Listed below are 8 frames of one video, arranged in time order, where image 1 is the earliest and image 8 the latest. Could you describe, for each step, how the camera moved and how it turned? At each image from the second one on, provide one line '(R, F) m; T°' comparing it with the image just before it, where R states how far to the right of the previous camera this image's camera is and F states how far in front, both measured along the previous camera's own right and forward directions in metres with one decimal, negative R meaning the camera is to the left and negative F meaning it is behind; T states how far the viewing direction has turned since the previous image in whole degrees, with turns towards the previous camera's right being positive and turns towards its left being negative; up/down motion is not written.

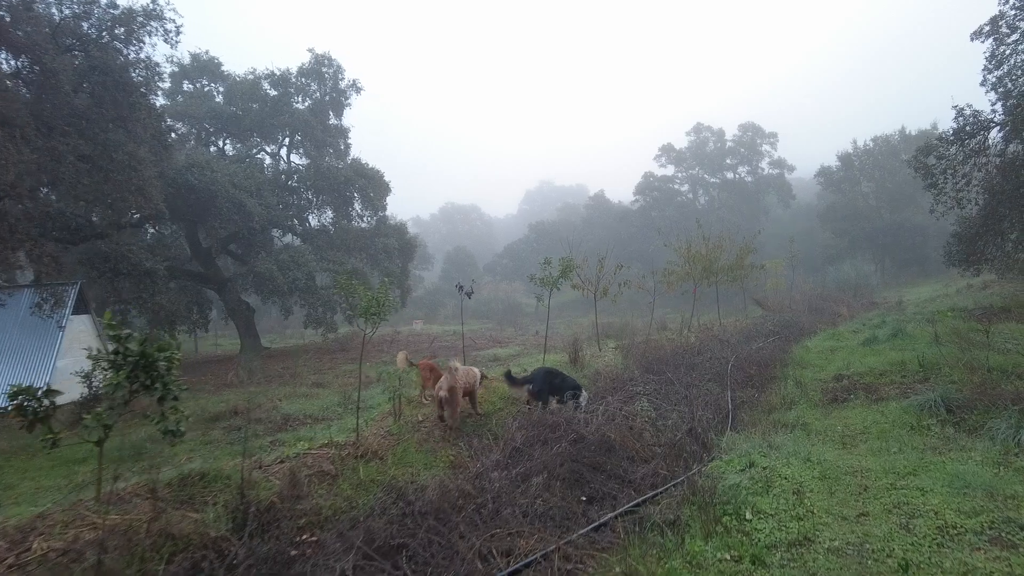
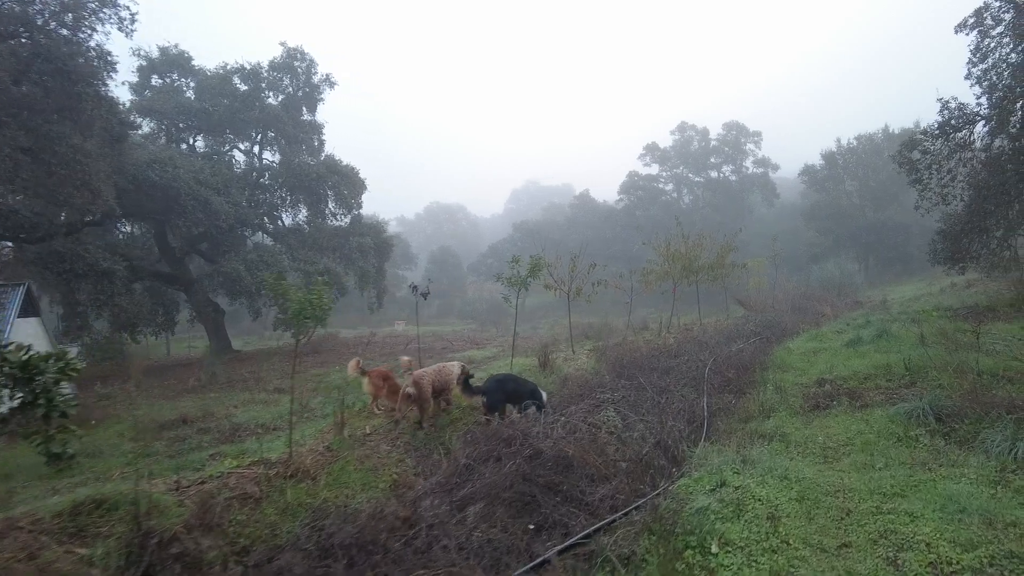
(+0.3, +0.5) m; +1°
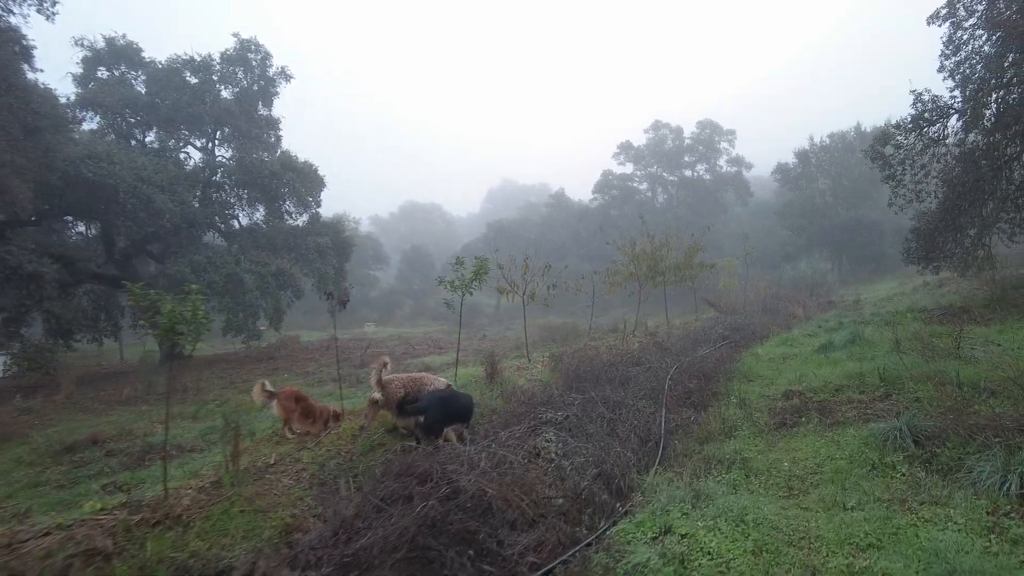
(+0.4, +0.7) m; +2°
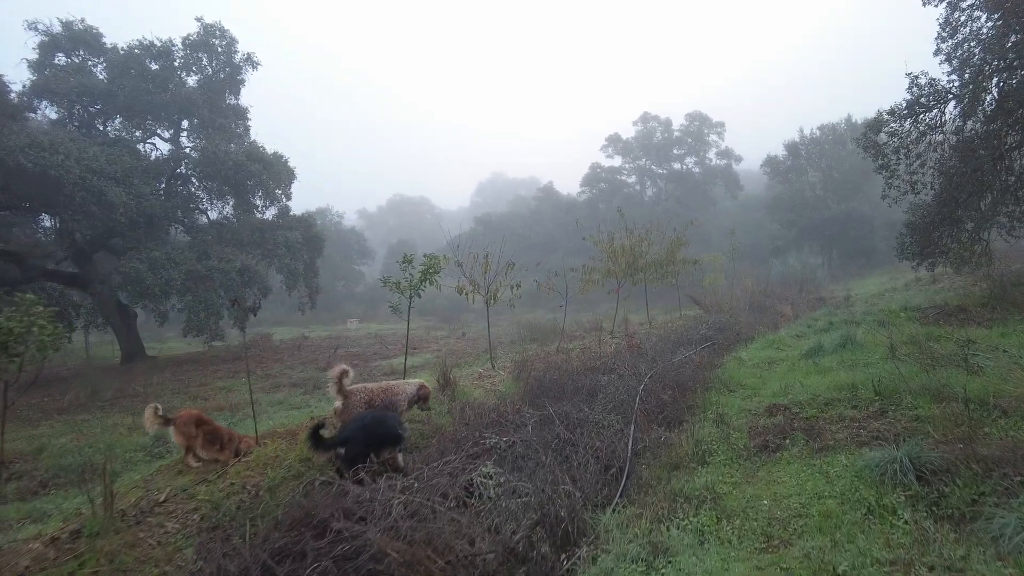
(+0.4, +0.8) m; +1°
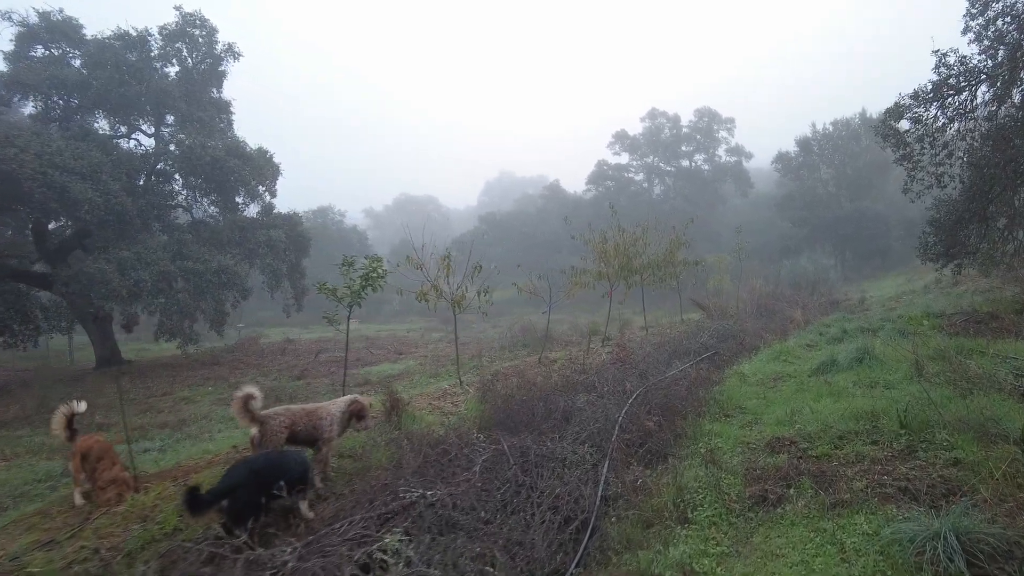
(+0.5, +1.0) m; -1°
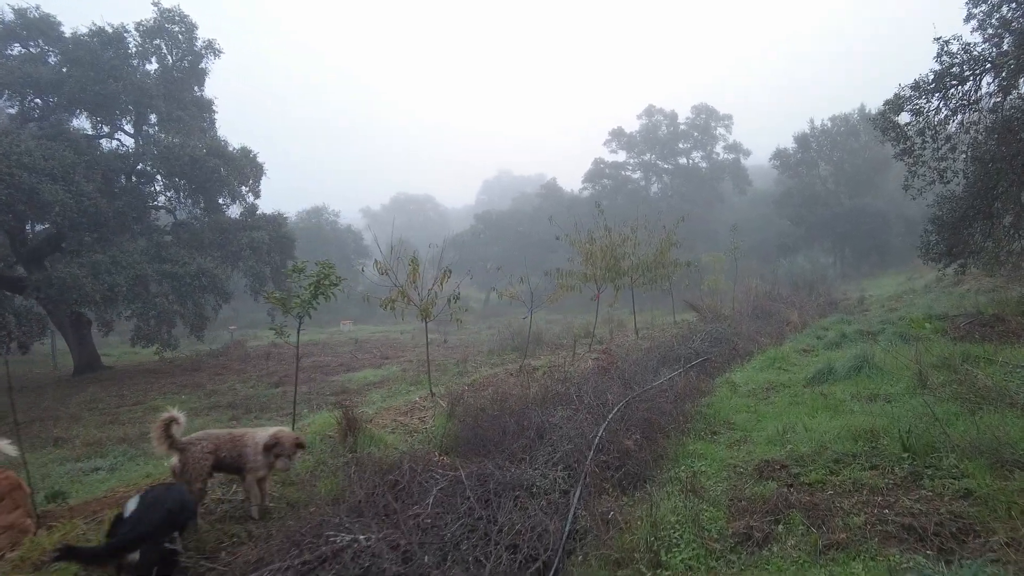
(+0.3, +0.5) m; 0°
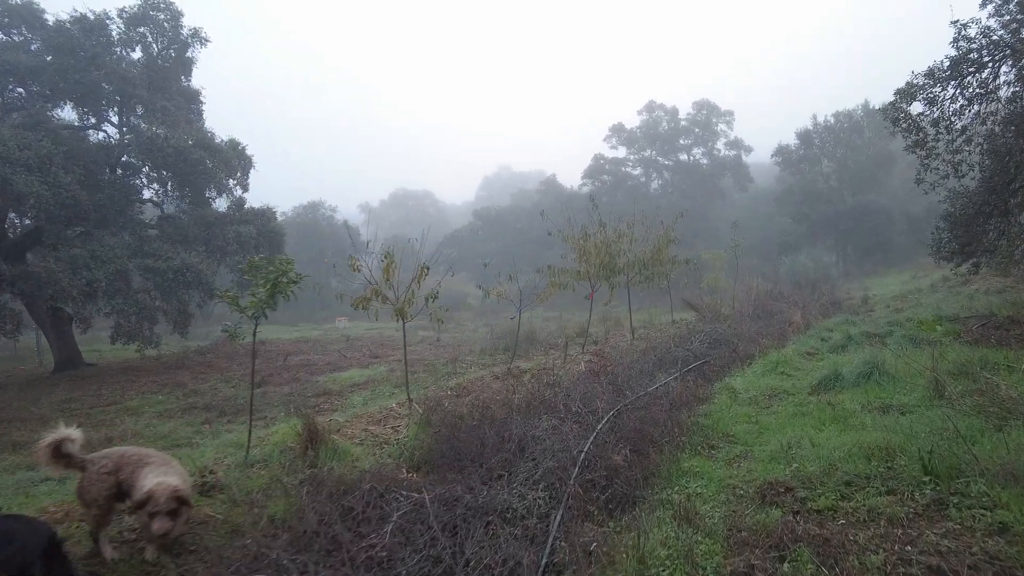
(+0.2, +0.5) m; 0°
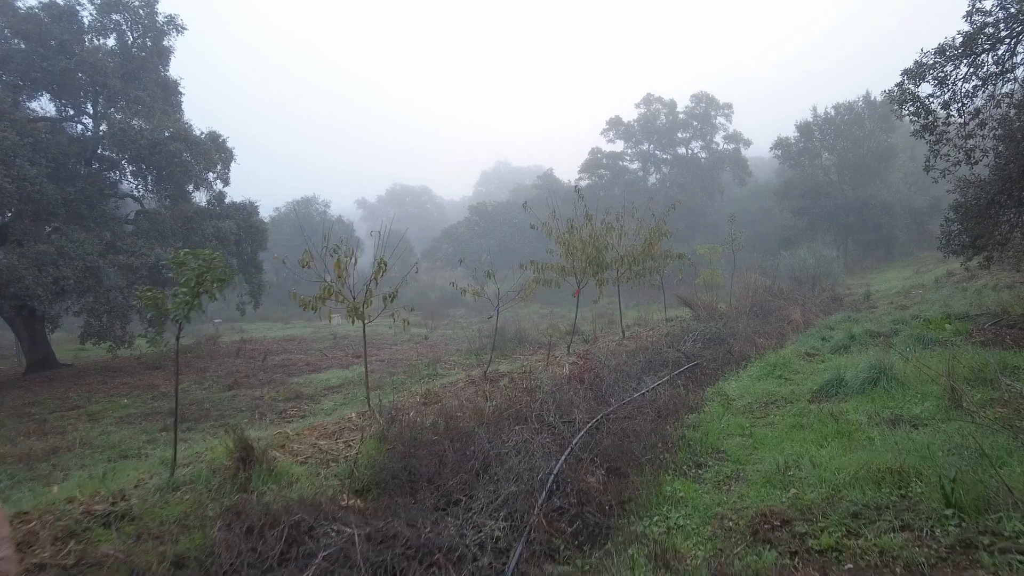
(+0.3, +0.6) m; 0°
